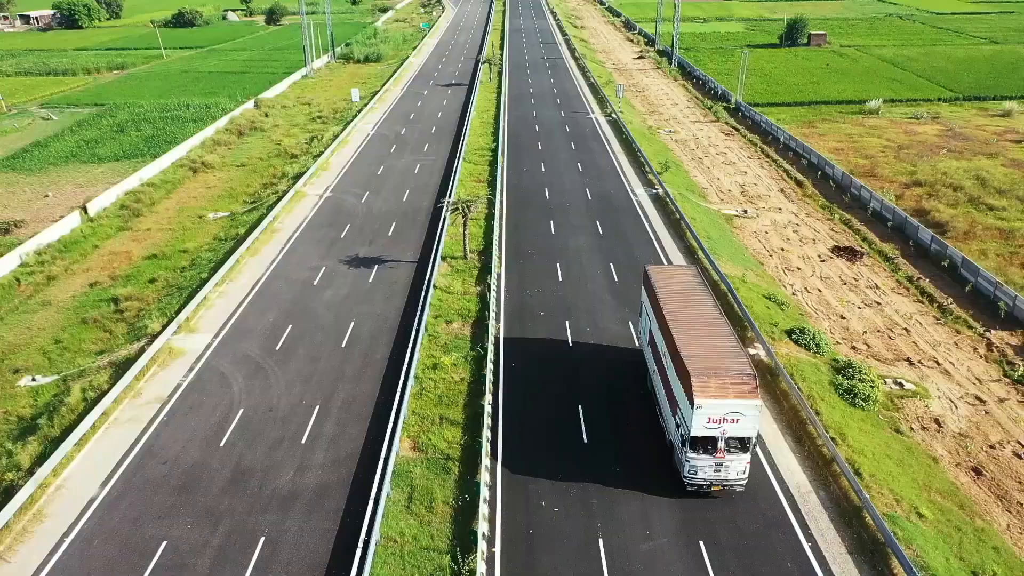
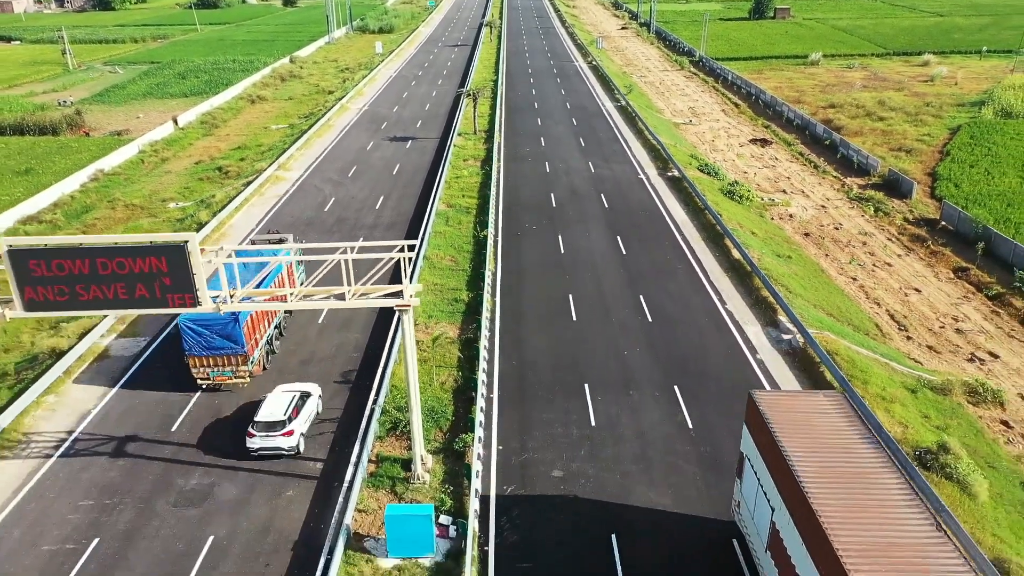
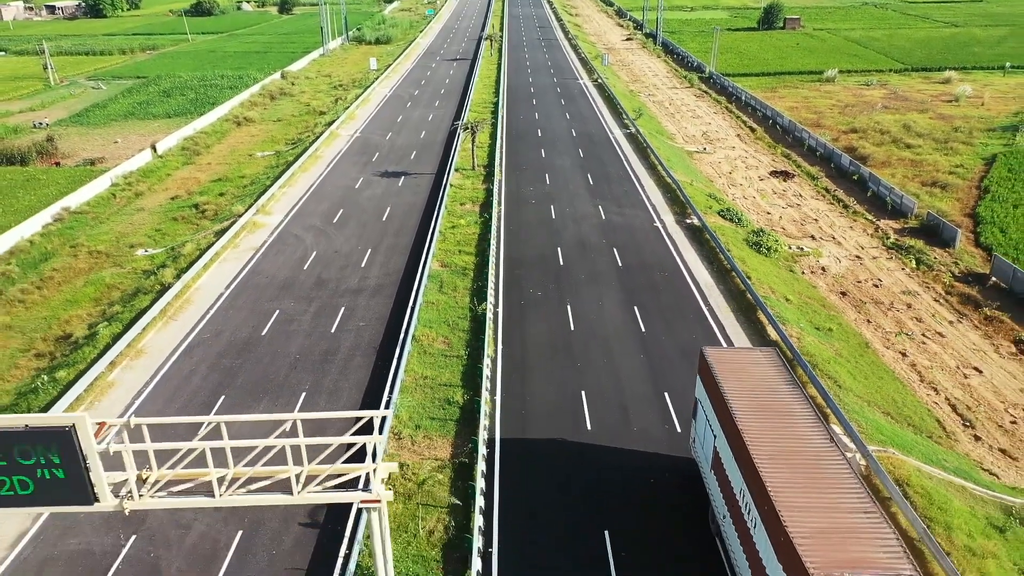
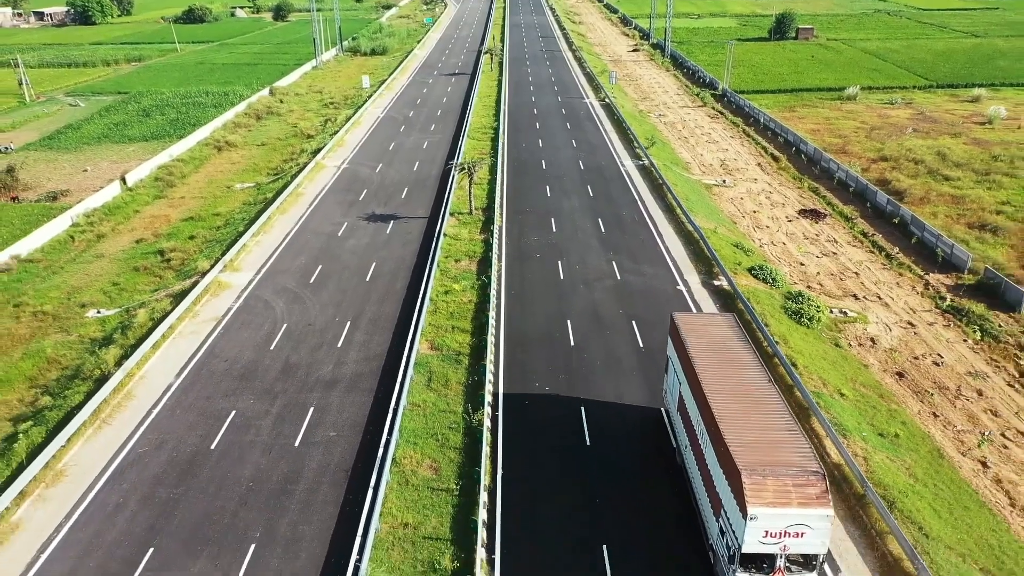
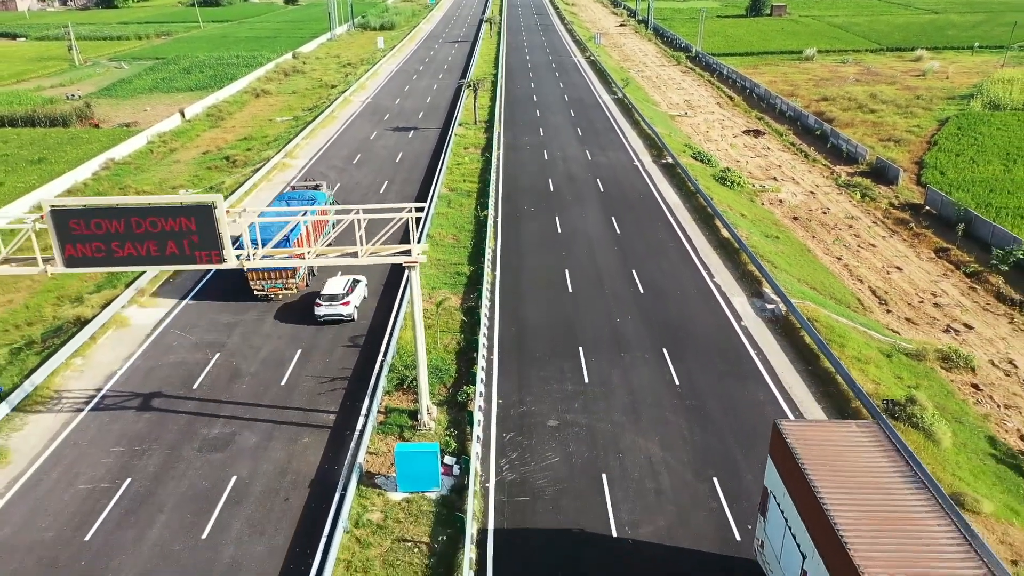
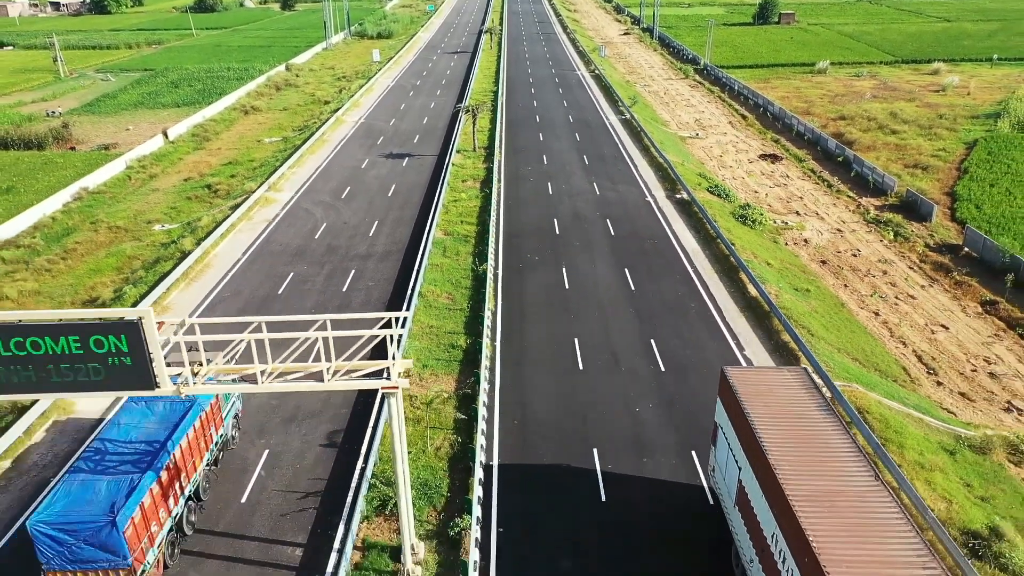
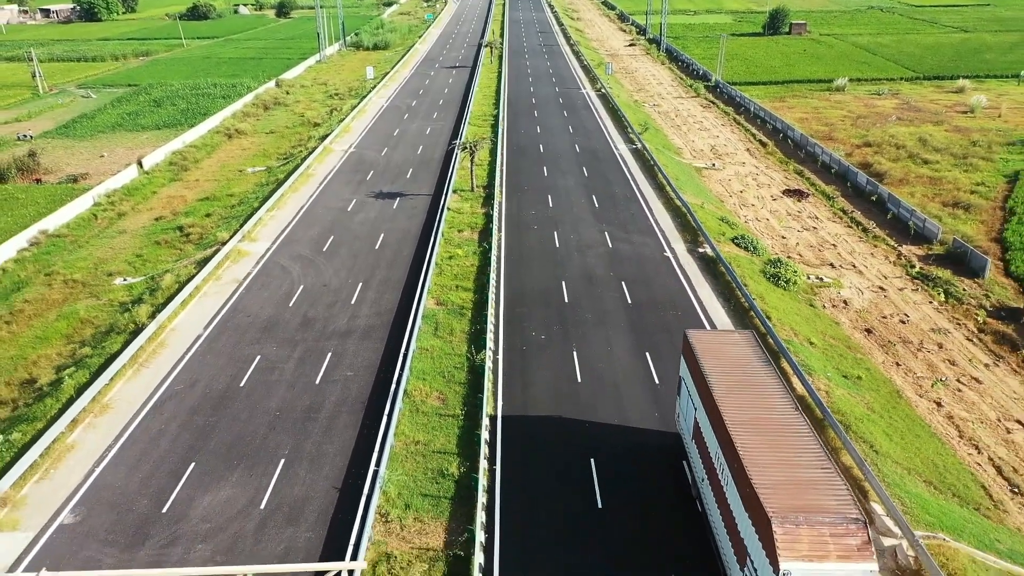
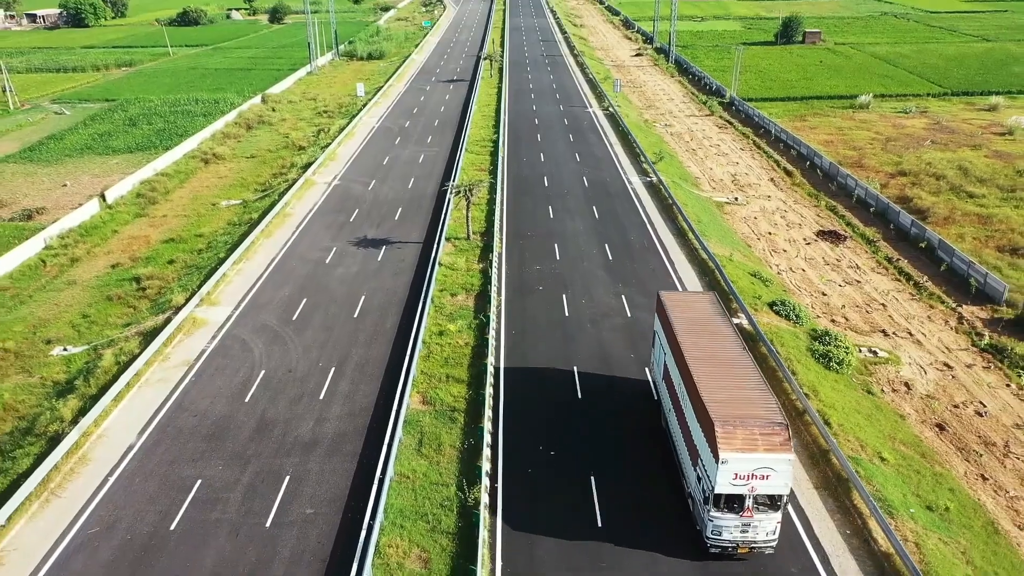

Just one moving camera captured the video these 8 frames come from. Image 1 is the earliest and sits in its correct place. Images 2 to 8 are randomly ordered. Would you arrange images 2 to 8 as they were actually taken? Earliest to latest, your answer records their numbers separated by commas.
8, 4, 7, 3, 6, 2, 5
